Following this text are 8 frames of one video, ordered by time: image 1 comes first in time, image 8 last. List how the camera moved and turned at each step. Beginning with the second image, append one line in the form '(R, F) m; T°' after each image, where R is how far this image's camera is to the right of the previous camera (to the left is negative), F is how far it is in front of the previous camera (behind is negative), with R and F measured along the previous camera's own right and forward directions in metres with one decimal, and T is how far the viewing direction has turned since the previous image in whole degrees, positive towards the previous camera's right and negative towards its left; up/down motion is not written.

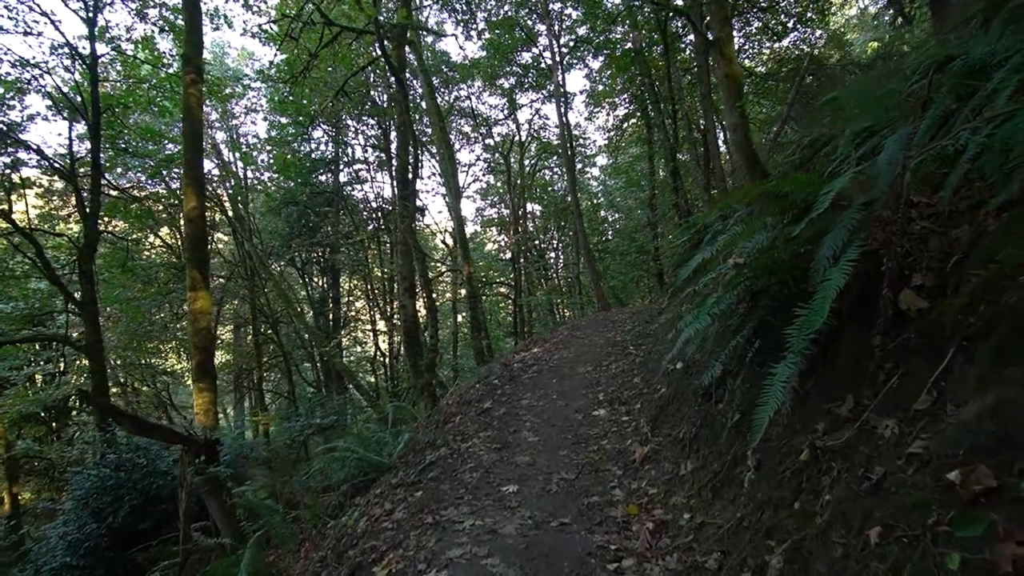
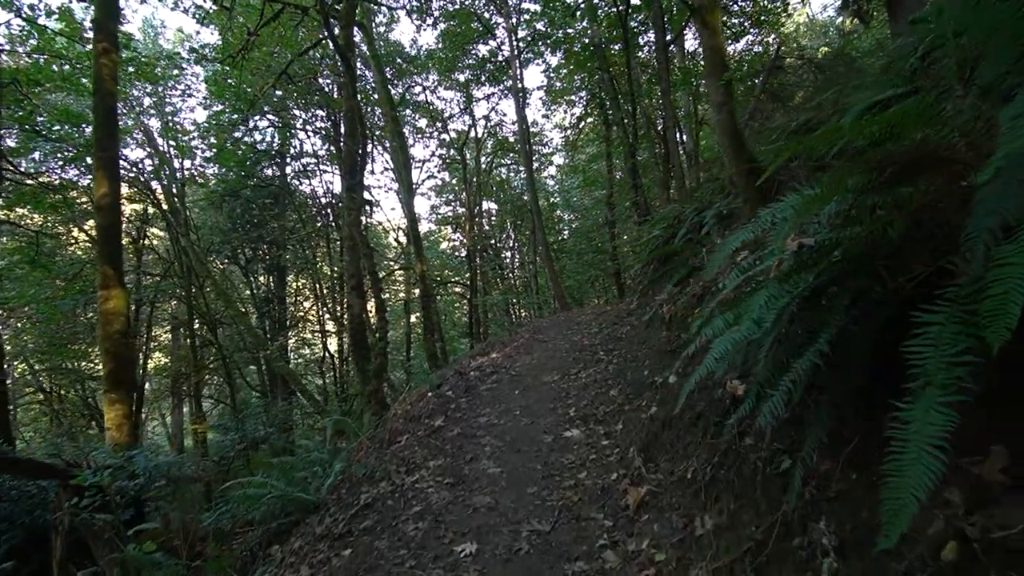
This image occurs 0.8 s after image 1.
(0.0, +0.5) m; +4°
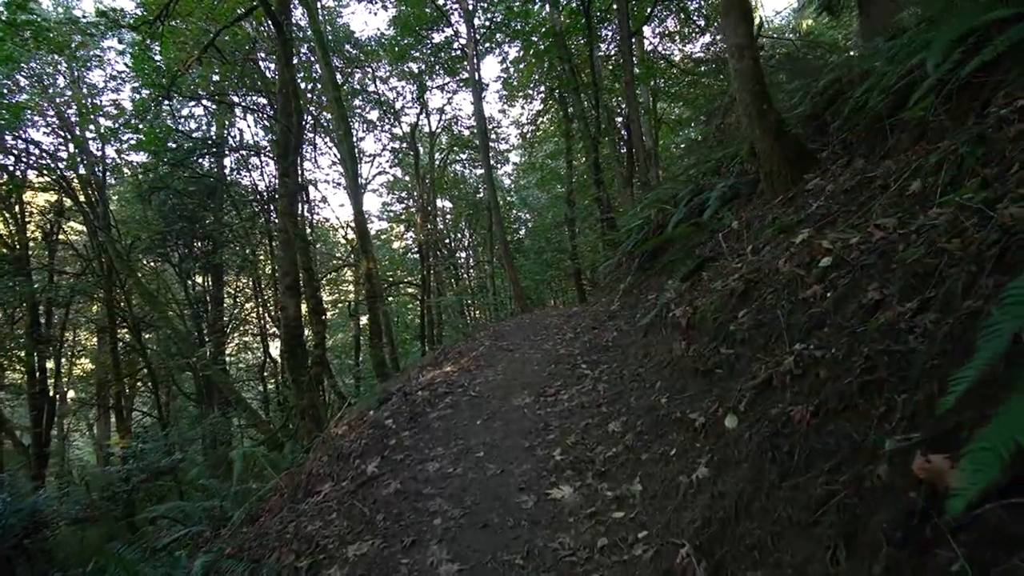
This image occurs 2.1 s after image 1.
(0.0, +0.8) m; +4°
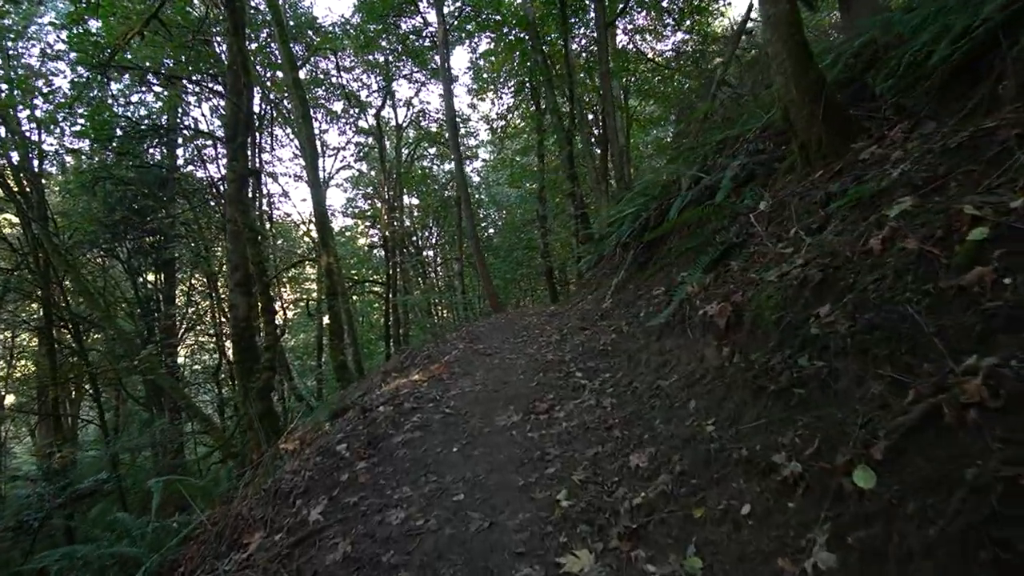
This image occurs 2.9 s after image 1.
(-0.1, +0.5) m; +3°
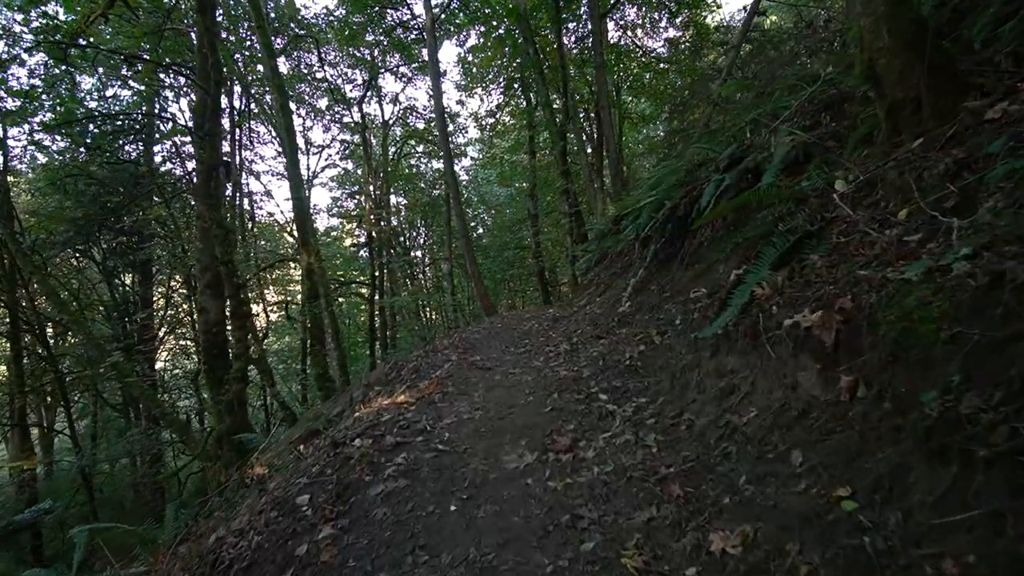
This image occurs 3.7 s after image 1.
(-0.1, +0.5) m; +1°
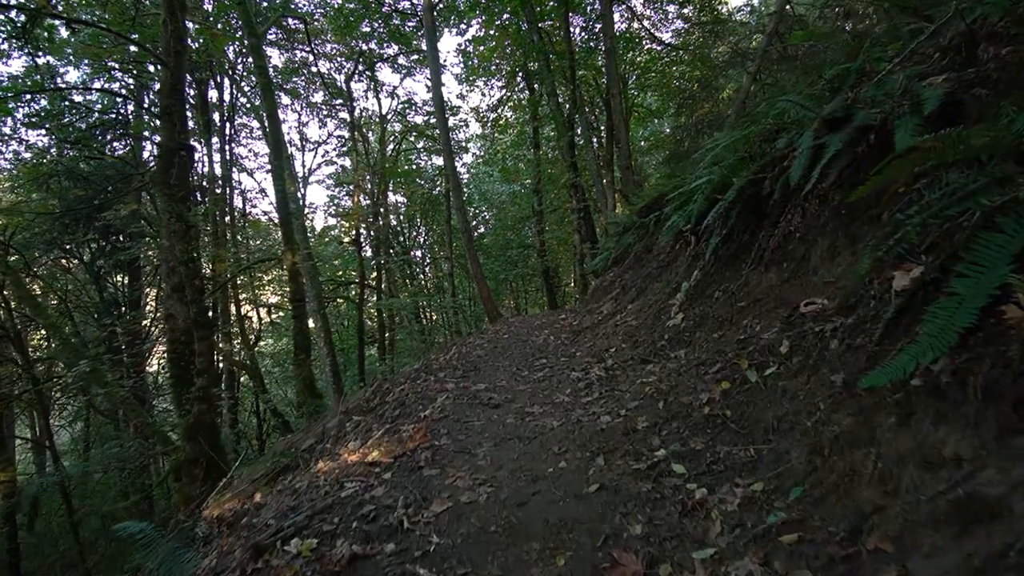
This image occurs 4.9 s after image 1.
(-0.1, +0.7) m; 0°
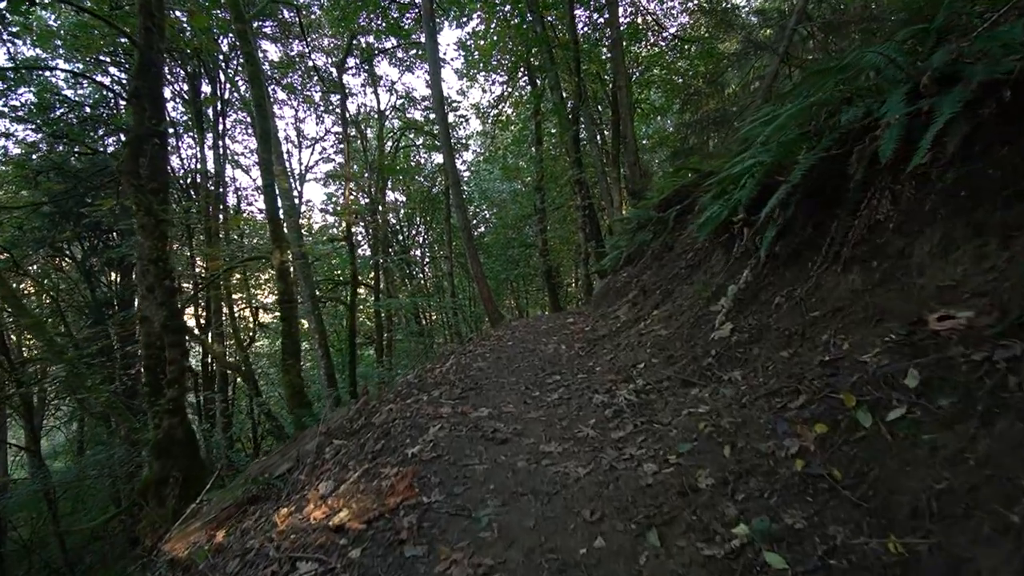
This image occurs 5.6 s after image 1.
(0.0, +0.4) m; 0°
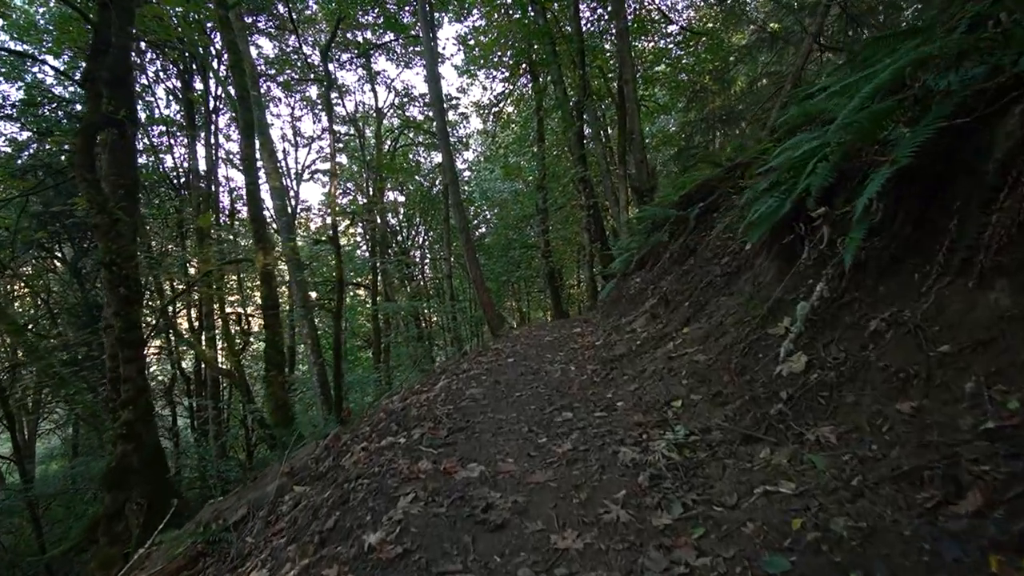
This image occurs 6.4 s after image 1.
(0.0, +0.5) m; 0°
